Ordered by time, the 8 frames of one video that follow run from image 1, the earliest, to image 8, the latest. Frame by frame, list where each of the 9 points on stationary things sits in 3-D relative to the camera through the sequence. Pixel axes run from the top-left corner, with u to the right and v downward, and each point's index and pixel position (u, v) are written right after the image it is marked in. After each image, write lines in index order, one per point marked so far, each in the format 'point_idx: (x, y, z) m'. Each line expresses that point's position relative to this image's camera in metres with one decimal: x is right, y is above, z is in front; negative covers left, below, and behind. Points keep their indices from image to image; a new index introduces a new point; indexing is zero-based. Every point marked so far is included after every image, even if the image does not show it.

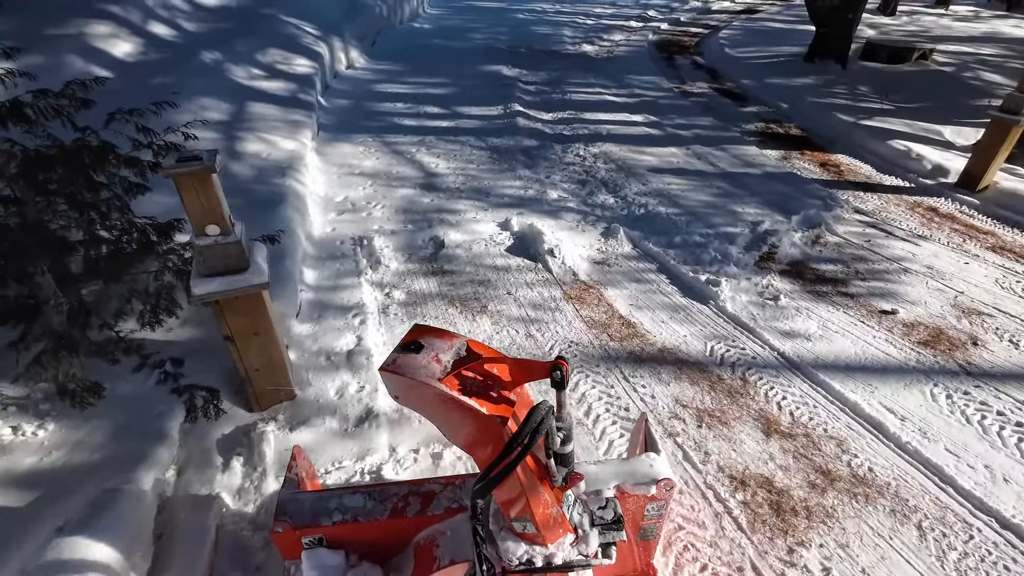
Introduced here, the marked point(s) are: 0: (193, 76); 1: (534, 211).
0: (-3.4, +2.3, +5.3) m
1: (+0.2, +0.7, +4.4) m
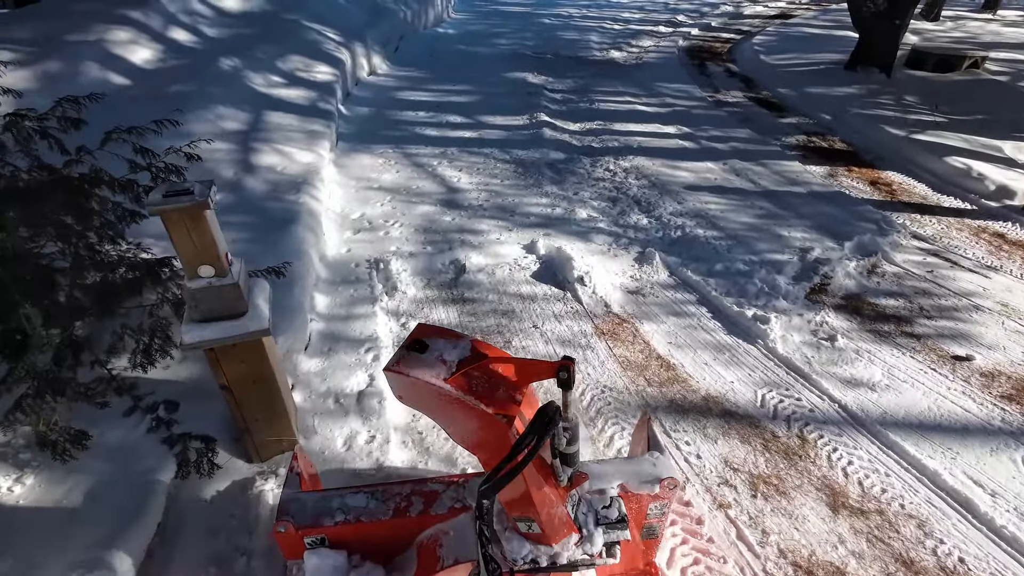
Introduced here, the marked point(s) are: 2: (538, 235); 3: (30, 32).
0: (-3.1, +2.1, +5.2) m
1: (+0.4, +0.5, +4.1) m
2: (+0.2, +0.4, +4.1) m
3: (-5.2, +2.7, +5.3) m
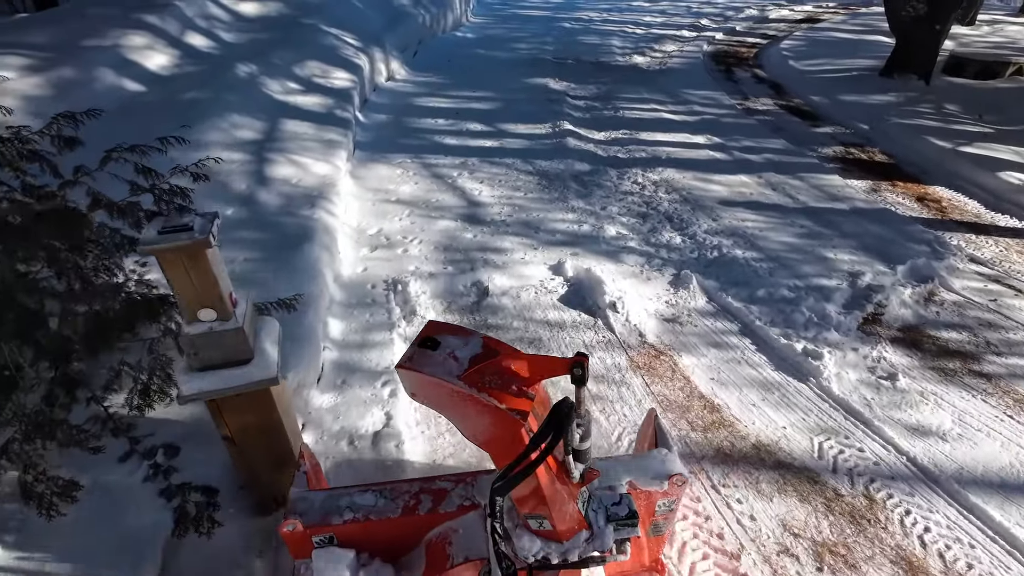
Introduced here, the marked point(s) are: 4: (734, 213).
0: (-2.9, +2.0, +5.0) m
1: (+0.6, +0.3, +3.9) m
2: (+0.4, +0.3, +3.8) m
3: (-4.9, +2.6, +5.2) m
4: (+2.0, +0.7, +4.5) m
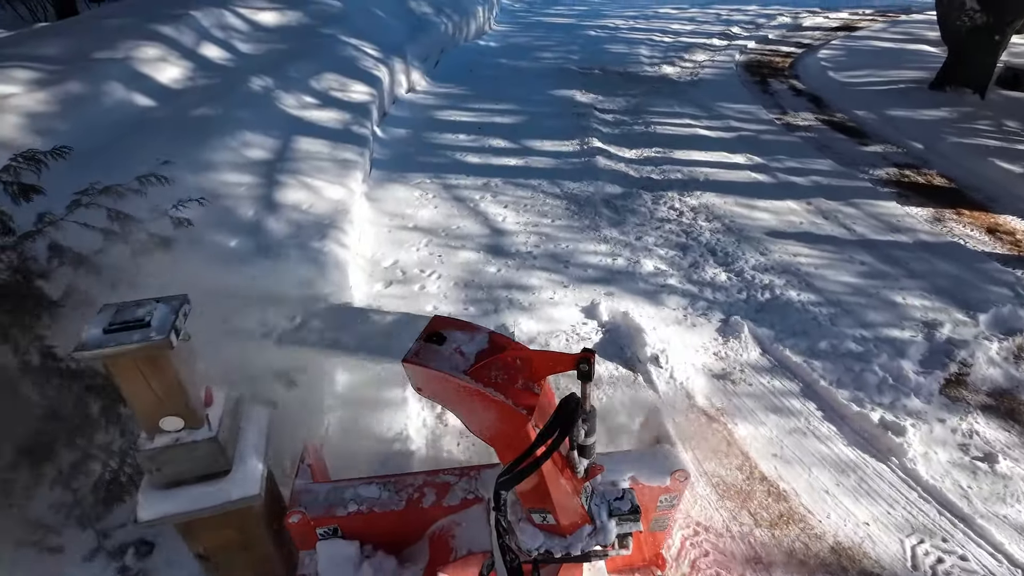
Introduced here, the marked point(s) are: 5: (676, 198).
0: (-2.6, +1.8, +4.7) m
1: (+0.8, 0.0, +3.5) m
2: (+0.6, 0.0, +3.4) m
3: (-4.6, +2.4, +5.0) m
4: (+2.3, +0.4, +4.1) m
5: (+1.6, +0.9, +4.8) m
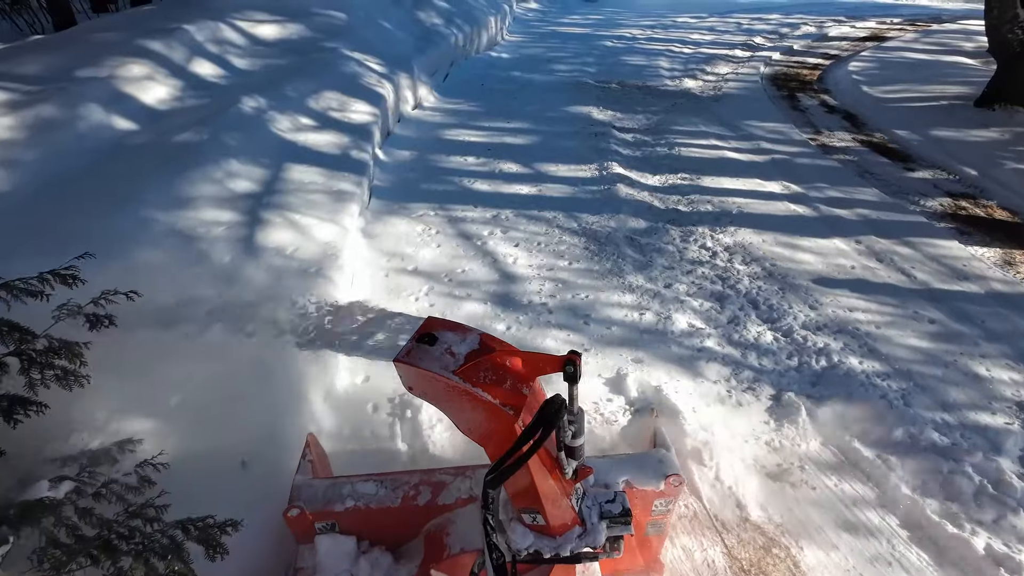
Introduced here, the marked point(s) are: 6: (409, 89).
0: (-2.5, +1.4, +4.3) m
1: (+0.9, -0.4, +3.0) m
2: (+0.7, -0.4, +3.0) m
3: (-4.5, +2.1, +4.6) m
4: (+2.3, -0.1, +3.6) m
5: (+1.7, +0.5, +4.3) m
6: (-1.5, +2.8, +7.0) m
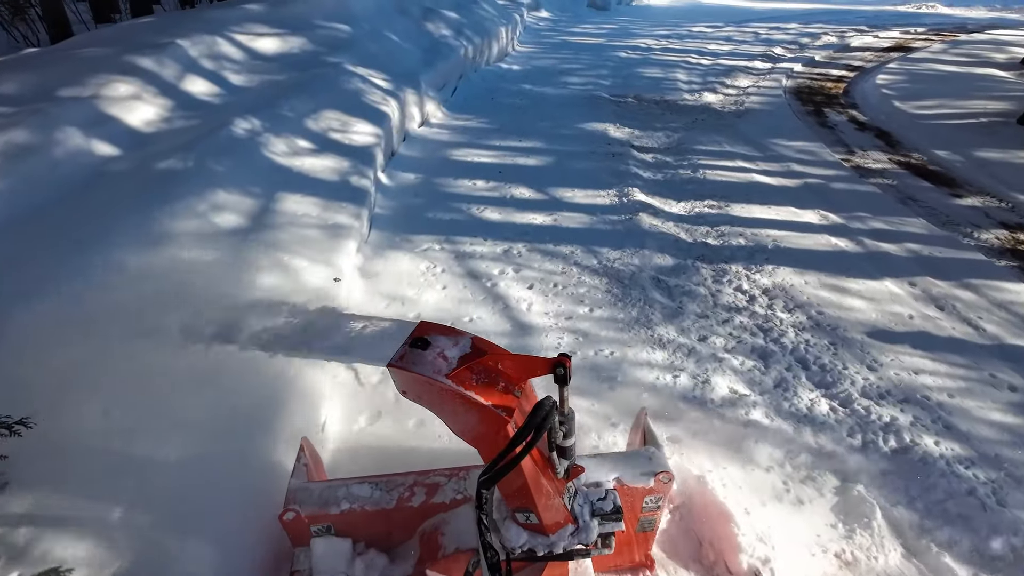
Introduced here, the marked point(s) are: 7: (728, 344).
0: (-2.4, +1.1, +4.0) m
1: (+1.0, -0.7, +2.6) m
2: (+0.8, -0.8, +2.5) m
3: (-4.4, +1.7, +4.3) m
4: (+2.4, -0.4, +3.1) m
5: (+1.8, +0.1, +3.9) m
6: (-1.3, +2.5, +6.6) m
7: (+1.4, -0.4, +3.2) m
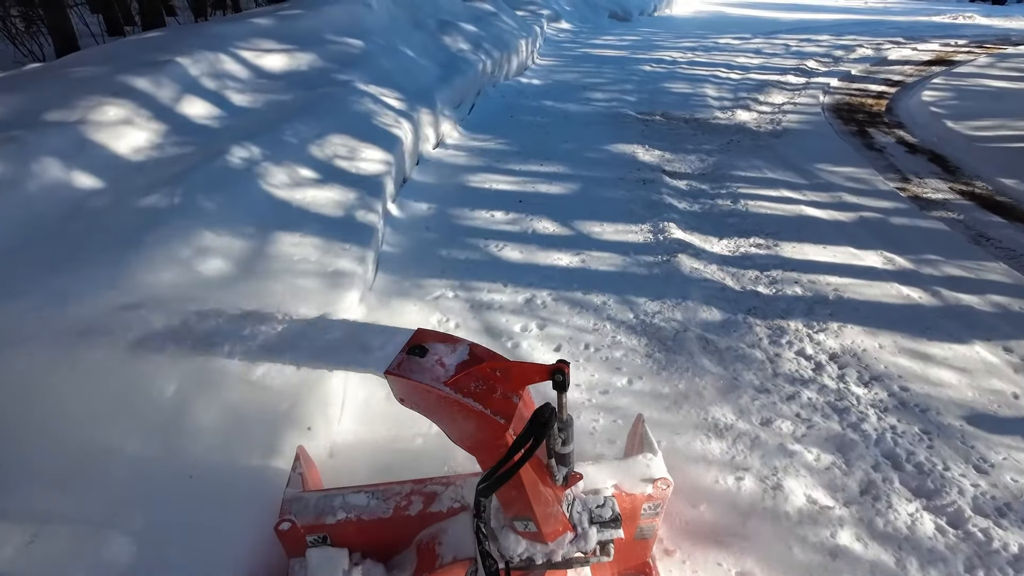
0: (-2.2, +0.7, +3.6) m
1: (+1.1, -1.1, +2.0) m
2: (+0.9, -1.1, +2.0) m
3: (-4.2, +1.4, +3.9) m
4: (+2.6, -0.8, +2.5) m
5: (+2.0, -0.3, +3.3) m
6: (-1.0, +2.0, +6.2) m
7: (+1.5, -0.8, +2.6) m
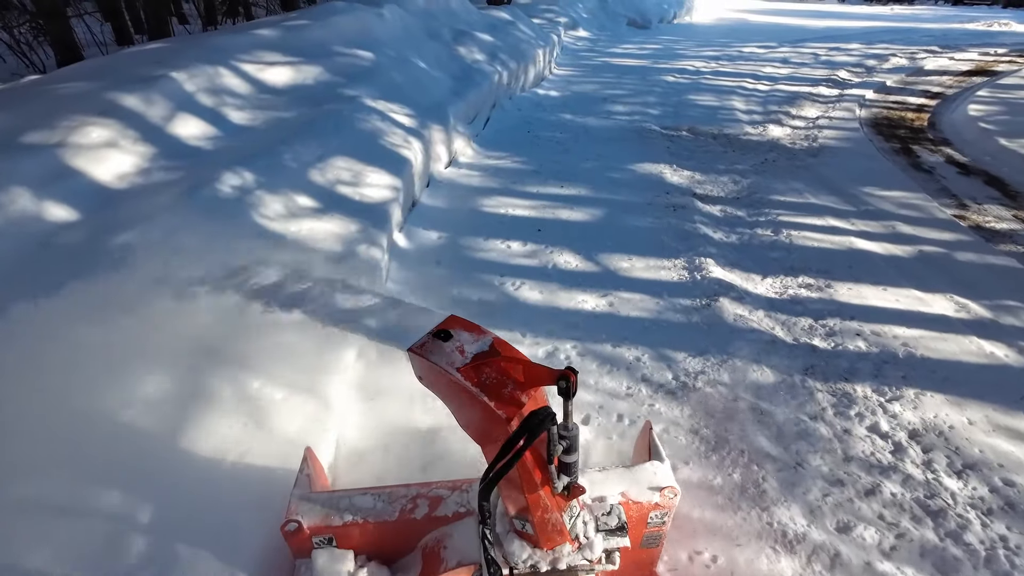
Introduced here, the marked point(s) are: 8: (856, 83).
0: (-2.1, +0.4, +3.2) m
1: (+1.2, -1.5, +1.6) m
2: (+0.9, -1.5, +1.5) m
3: (-4.0, +1.1, +3.6) m
4: (+2.7, -1.2, +2.0) m
5: (+2.1, -0.7, +2.8) m
6: (-0.8, +1.7, +5.8) m
7: (+1.6, -1.1, +2.1) m
8: (+7.2, +4.3, +10.3) m
